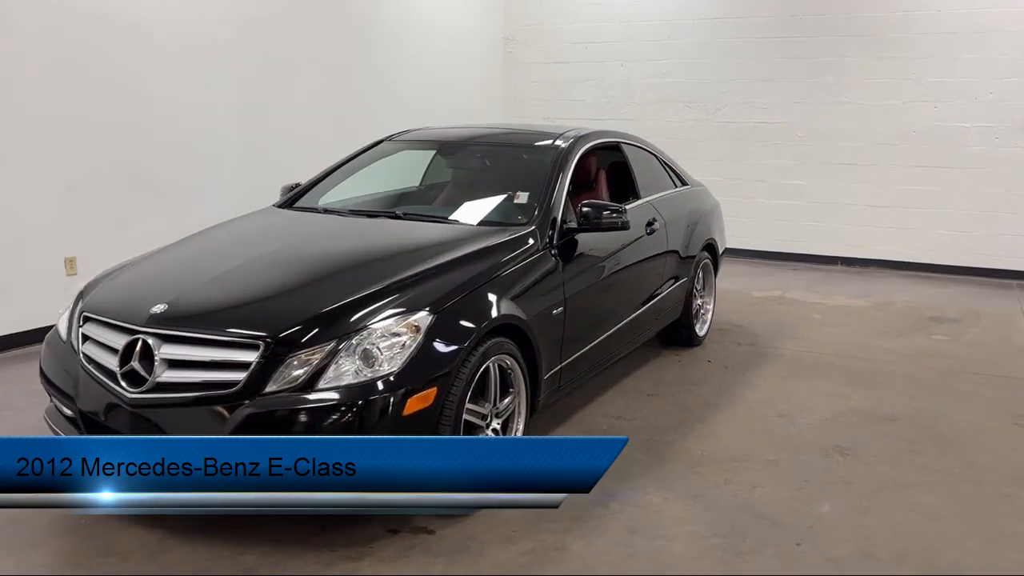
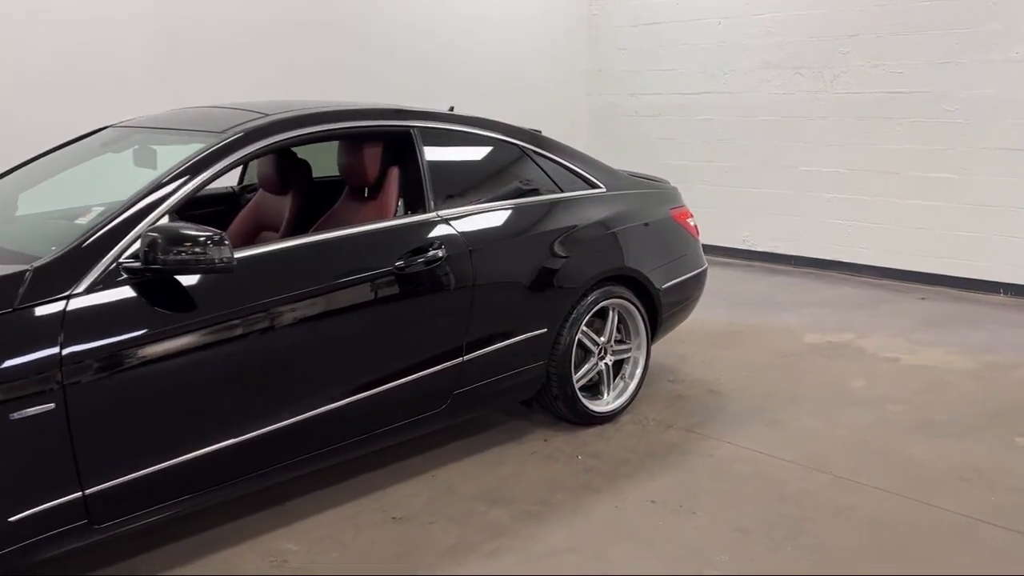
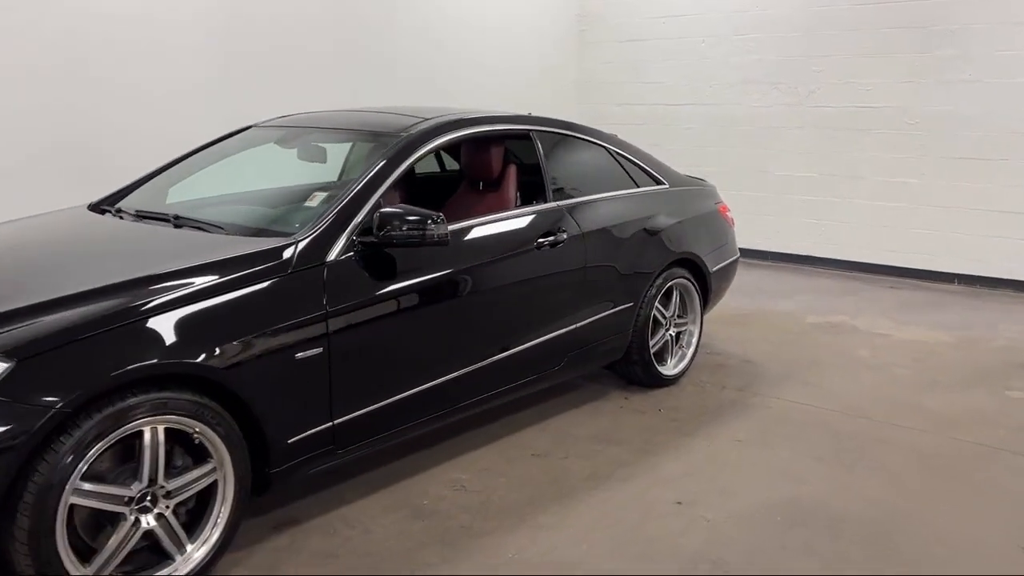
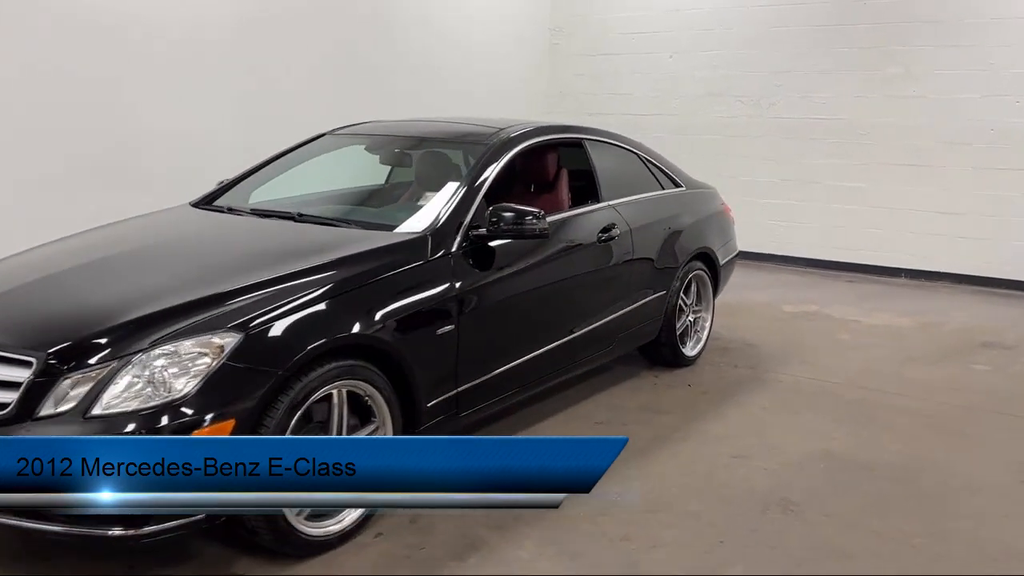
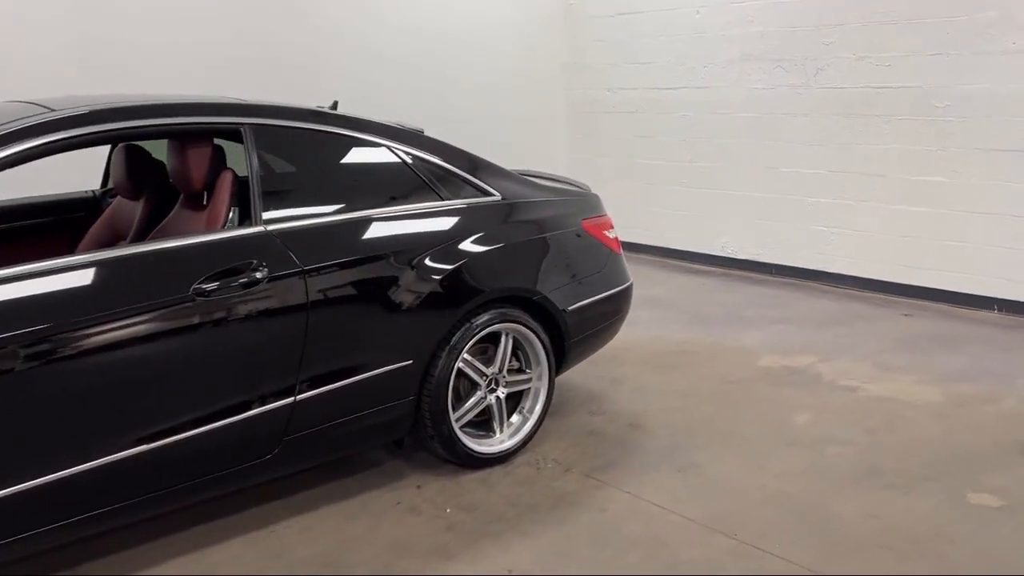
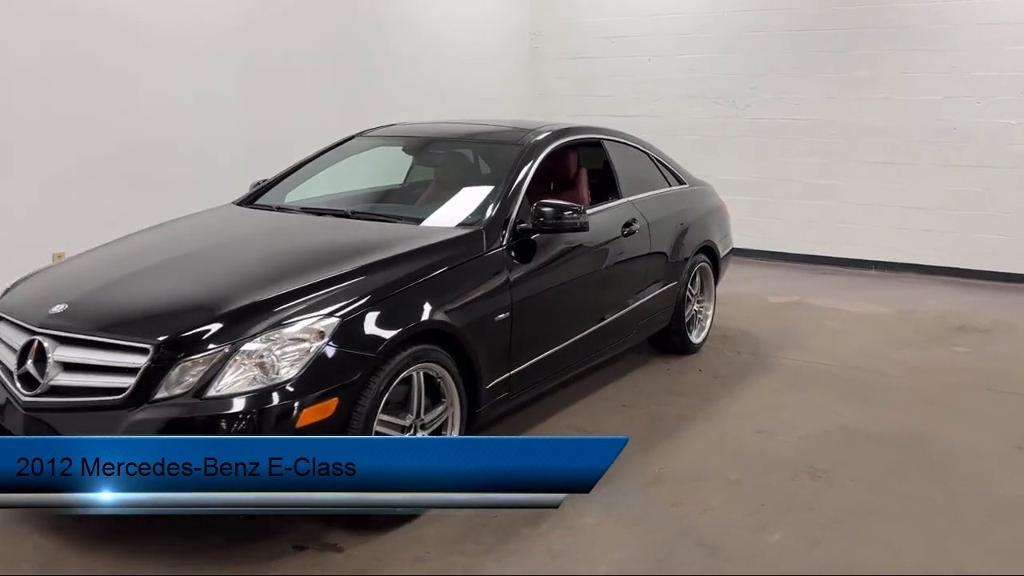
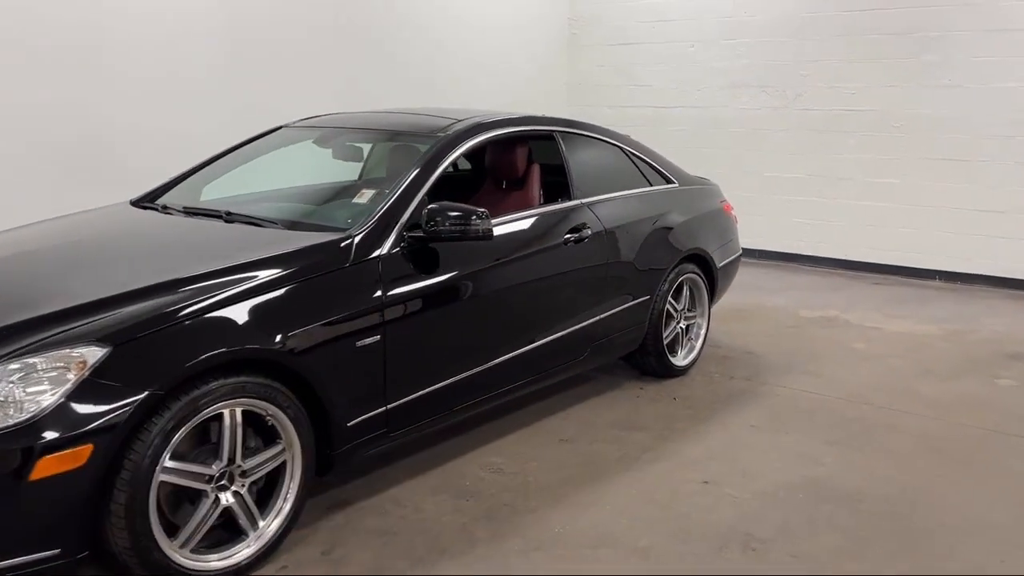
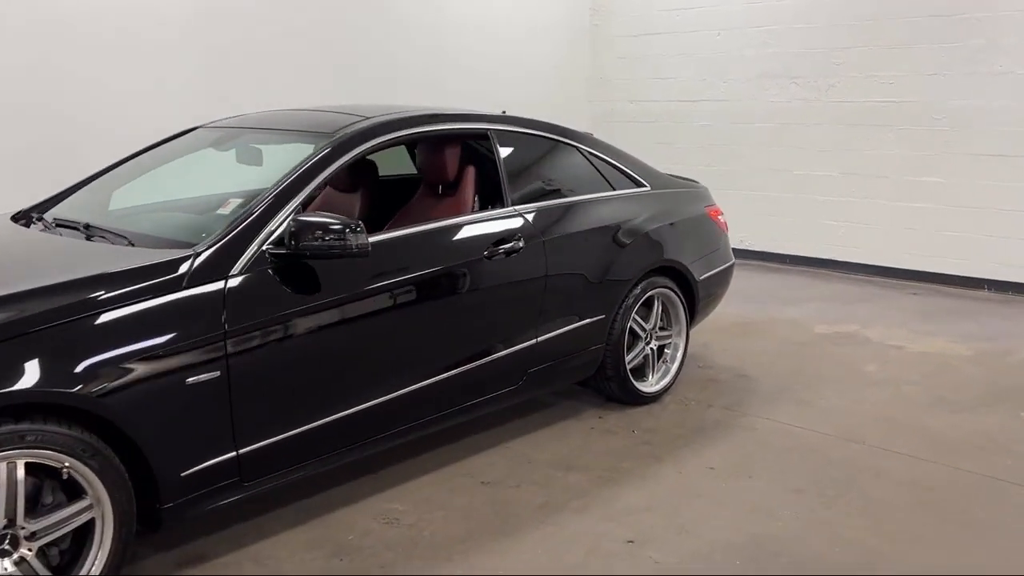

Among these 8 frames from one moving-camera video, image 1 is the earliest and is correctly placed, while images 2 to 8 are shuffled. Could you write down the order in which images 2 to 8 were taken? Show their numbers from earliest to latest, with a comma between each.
6, 4, 7, 3, 8, 2, 5
